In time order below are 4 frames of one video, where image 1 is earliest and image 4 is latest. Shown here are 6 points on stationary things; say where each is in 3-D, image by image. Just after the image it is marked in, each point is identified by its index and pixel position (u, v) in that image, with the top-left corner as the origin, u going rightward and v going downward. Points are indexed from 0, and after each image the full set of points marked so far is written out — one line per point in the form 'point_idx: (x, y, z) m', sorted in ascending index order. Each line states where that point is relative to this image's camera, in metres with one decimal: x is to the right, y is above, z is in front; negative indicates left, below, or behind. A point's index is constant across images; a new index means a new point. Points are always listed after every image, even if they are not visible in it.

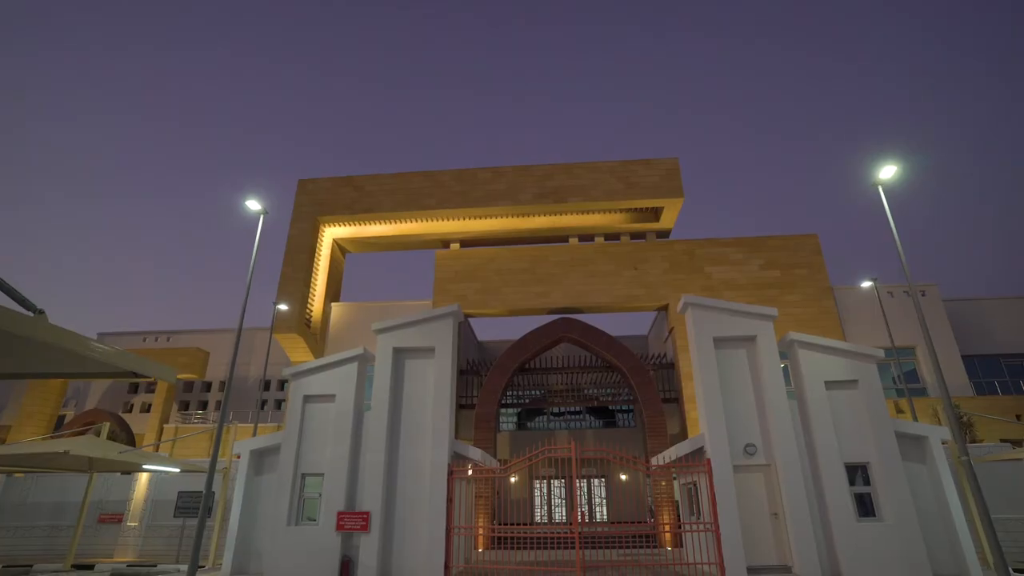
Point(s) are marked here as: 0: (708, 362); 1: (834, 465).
0: (+4.0, -1.5, +11.5) m
1: (+6.1, -3.4, +10.6) m
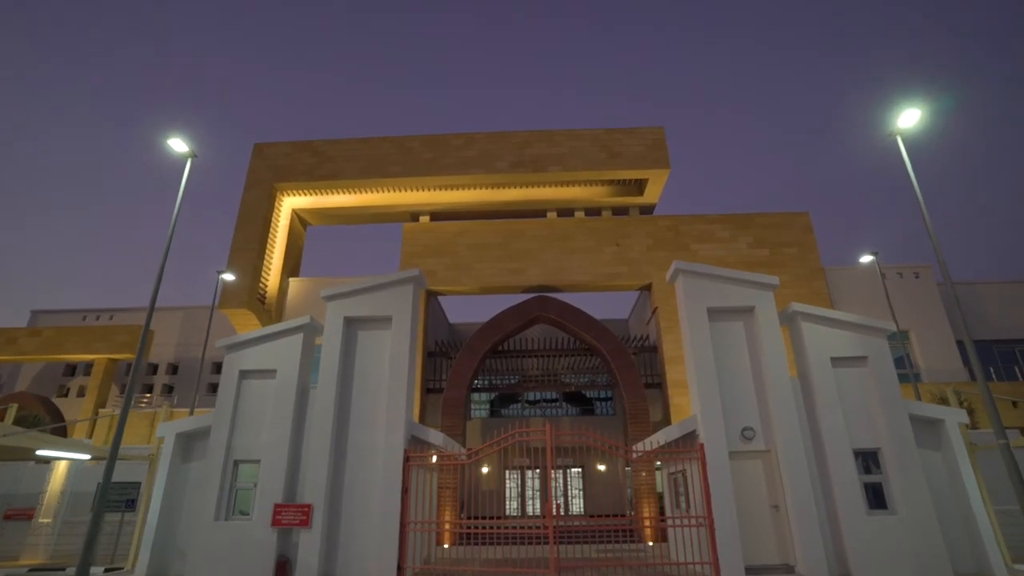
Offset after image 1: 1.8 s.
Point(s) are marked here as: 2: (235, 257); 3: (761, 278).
0: (+3.5, -0.9, +10.2) m
1: (+5.6, -2.7, +9.4) m
2: (-9.3, +1.0, +18.8) m
3: (+4.7, +0.2, +10.6) m
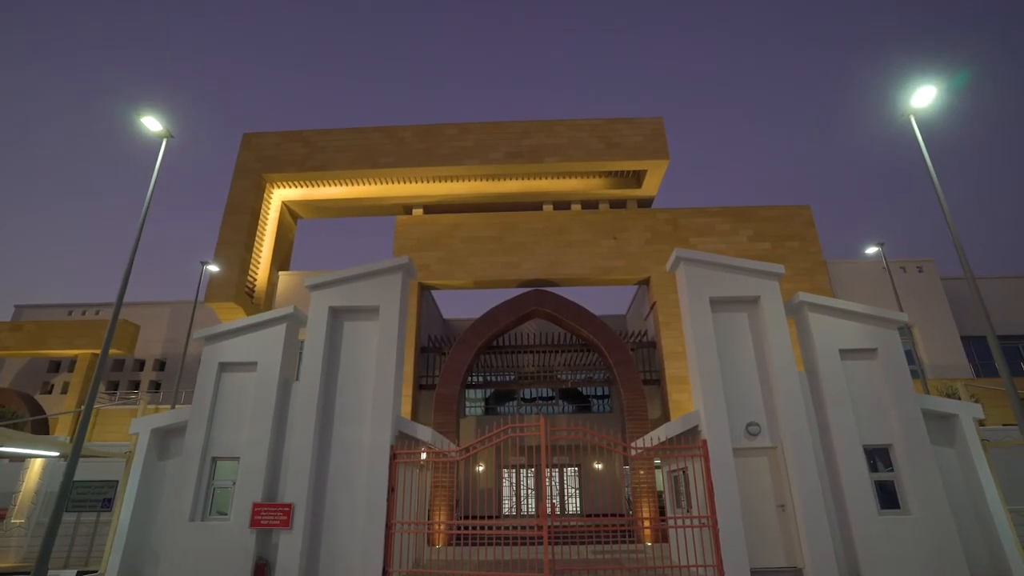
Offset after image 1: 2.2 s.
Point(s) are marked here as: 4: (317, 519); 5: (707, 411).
0: (+3.3, -0.7, +9.7) m
1: (+5.4, -2.5, +8.9) m
2: (-9.5, +1.3, +18.2) m
3: (+4.6, +0.4, +10.1) m
4: (-3.2, -3.8, +9.3) m
5: (+3.2, -2.0, +9.2) m
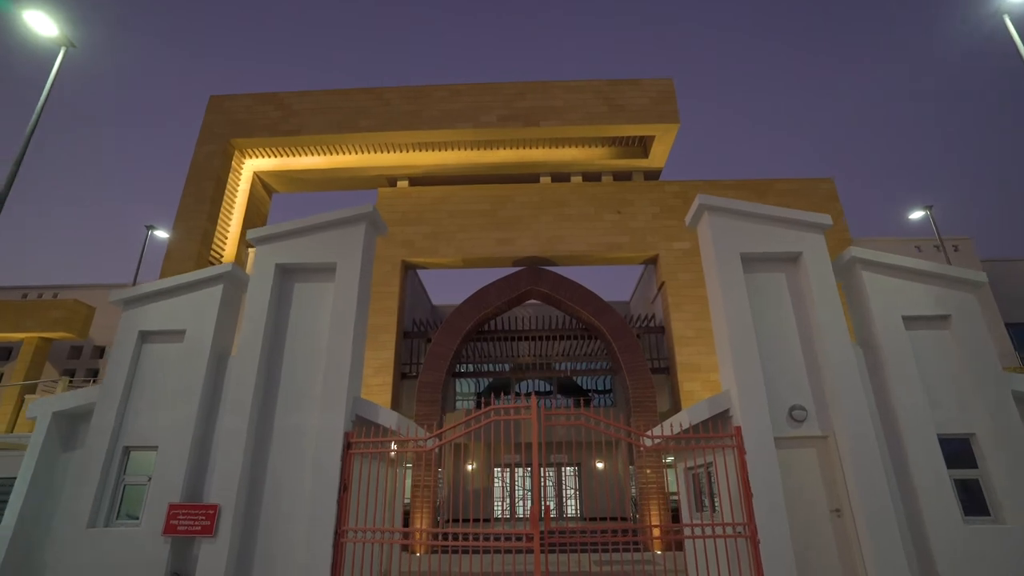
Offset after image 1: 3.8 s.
0: (+3.1, 0.0, +7.9) m
1: (+5.2, -1.9, +7.1) m
2: (-9.7, +2.0, +16.4) m
3: (+4.4, +1.1, +8.3) m
4: (-3.5, -3.1, +7.4) m
5: (+3.0, -1.3, +7.3) m
